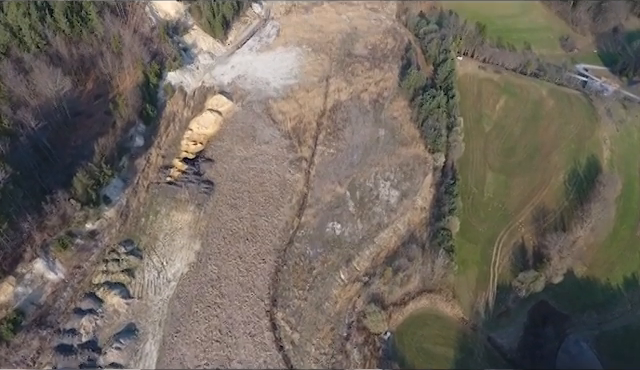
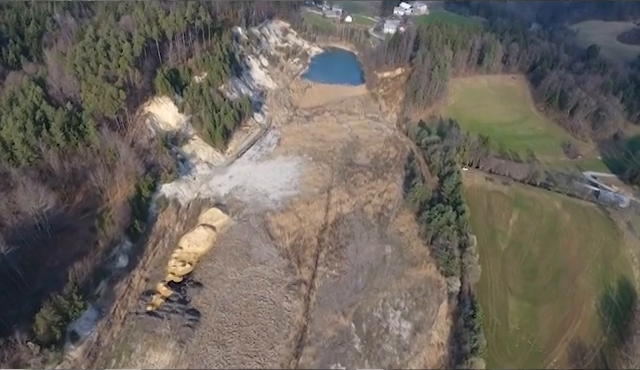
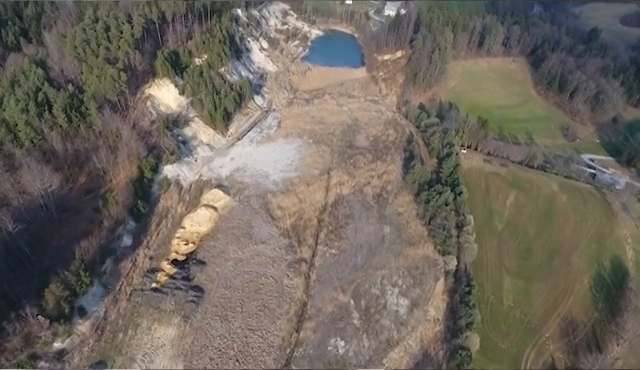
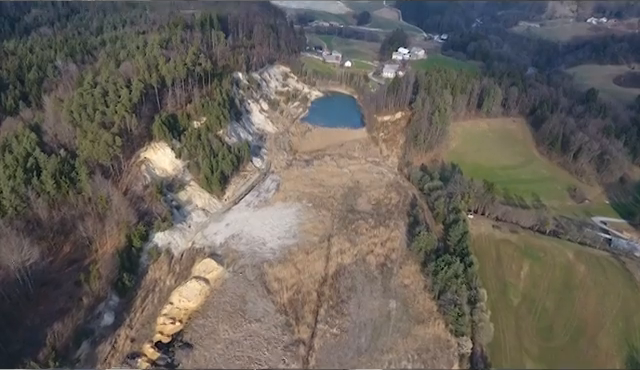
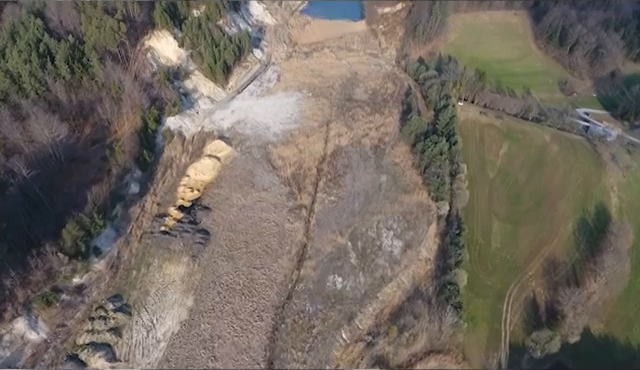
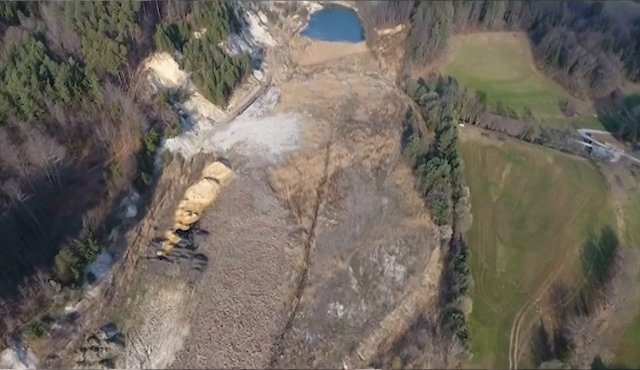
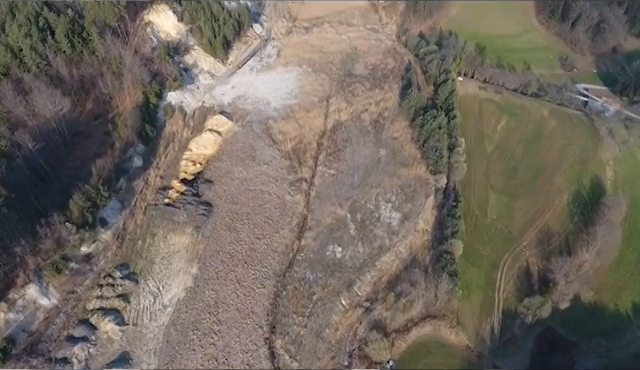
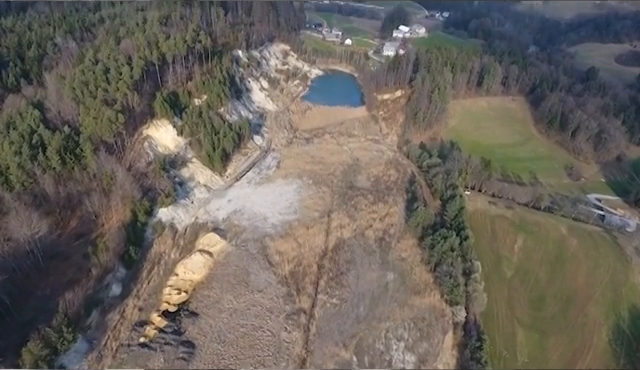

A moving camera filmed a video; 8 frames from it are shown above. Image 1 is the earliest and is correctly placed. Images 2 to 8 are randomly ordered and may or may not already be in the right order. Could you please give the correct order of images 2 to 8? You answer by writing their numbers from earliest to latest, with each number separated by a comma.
7, 5, 6, 3, 2, 8, 4
